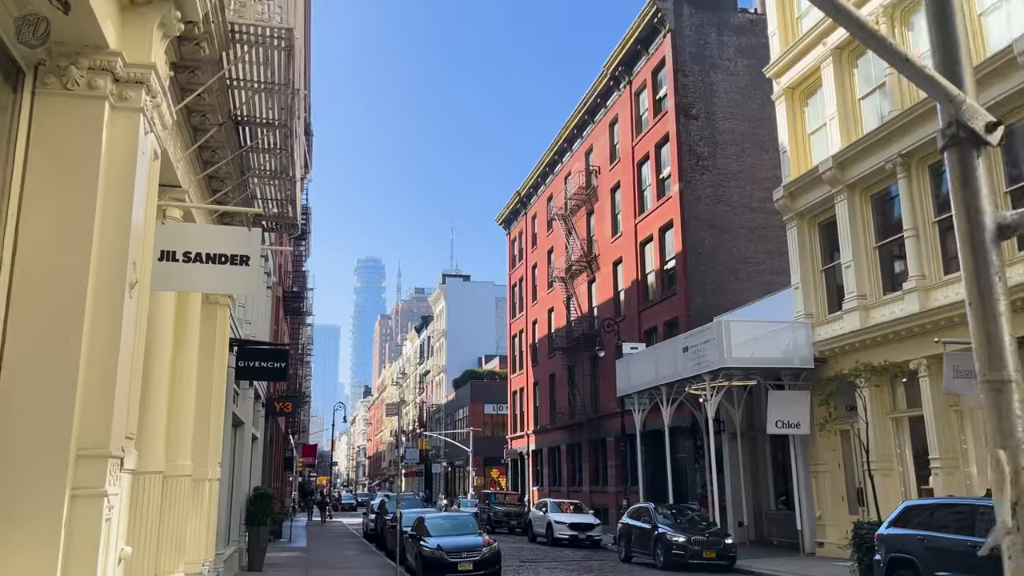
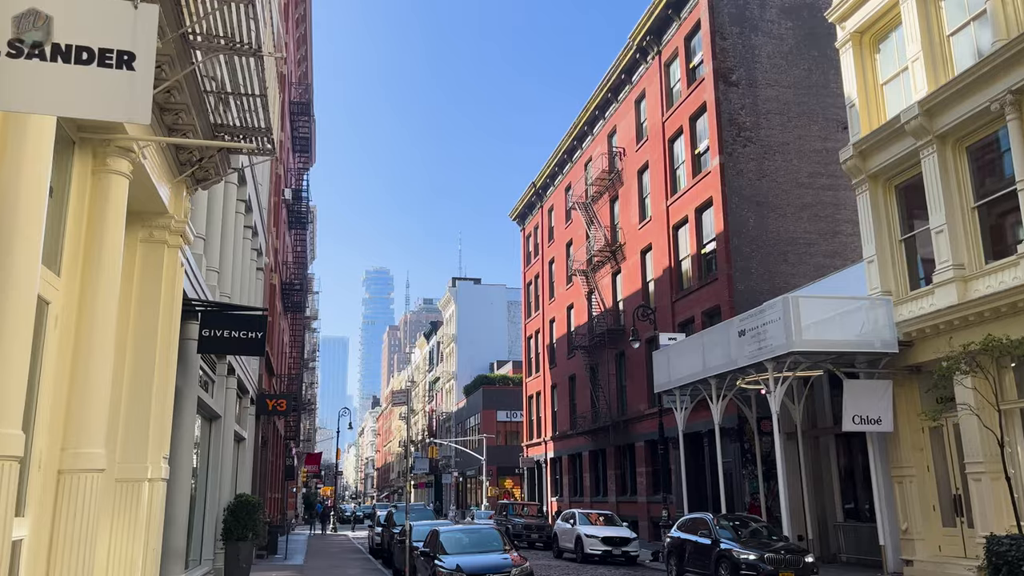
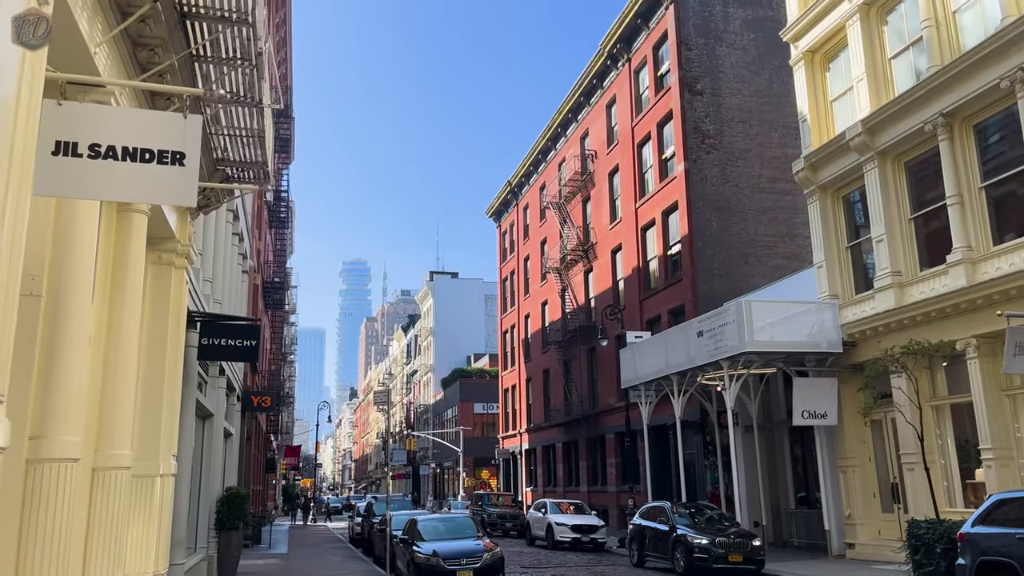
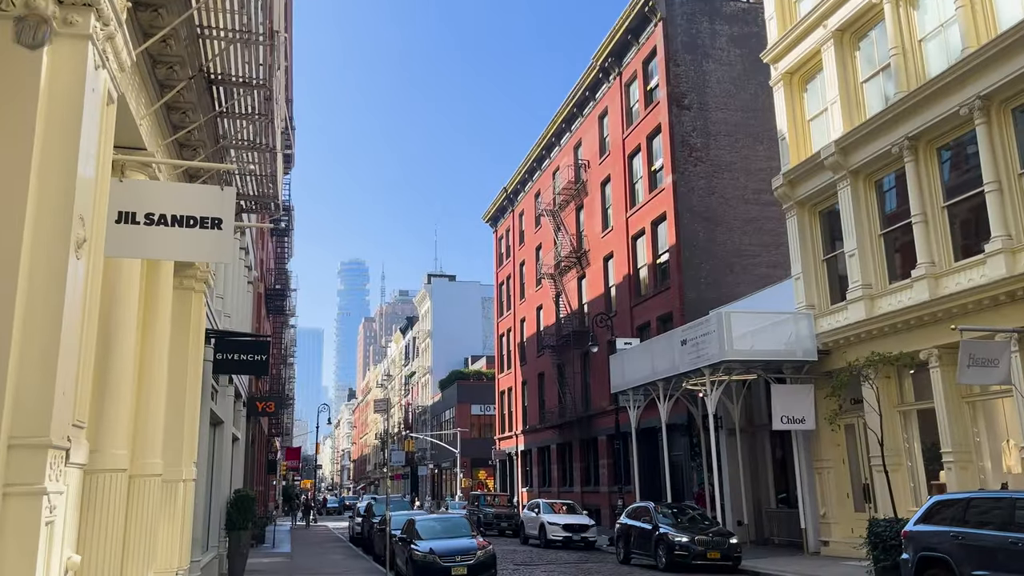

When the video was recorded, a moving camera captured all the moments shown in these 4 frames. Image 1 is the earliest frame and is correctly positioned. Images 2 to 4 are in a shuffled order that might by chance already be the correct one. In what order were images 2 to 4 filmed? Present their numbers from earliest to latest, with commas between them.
4, 3, 2
